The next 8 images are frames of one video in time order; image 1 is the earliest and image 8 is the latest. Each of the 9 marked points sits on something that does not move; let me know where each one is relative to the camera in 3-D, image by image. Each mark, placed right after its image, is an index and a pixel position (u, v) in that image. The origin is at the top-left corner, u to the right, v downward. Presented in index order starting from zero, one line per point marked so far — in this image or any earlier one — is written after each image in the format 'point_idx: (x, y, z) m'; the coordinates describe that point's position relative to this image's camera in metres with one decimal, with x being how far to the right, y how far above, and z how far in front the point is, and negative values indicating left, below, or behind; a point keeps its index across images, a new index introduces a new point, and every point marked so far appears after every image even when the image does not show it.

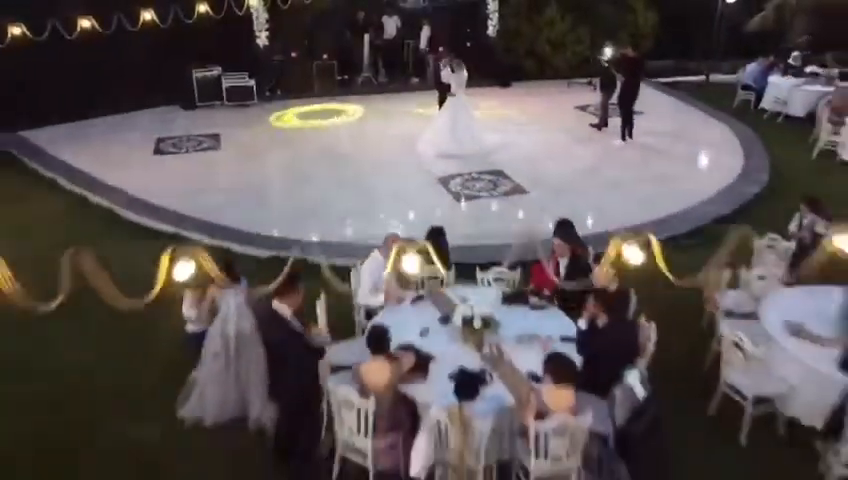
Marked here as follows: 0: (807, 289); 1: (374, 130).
0: (+3.2, -0.5, +5.7) m
1: (-0.9, +2.1, +11.8) m
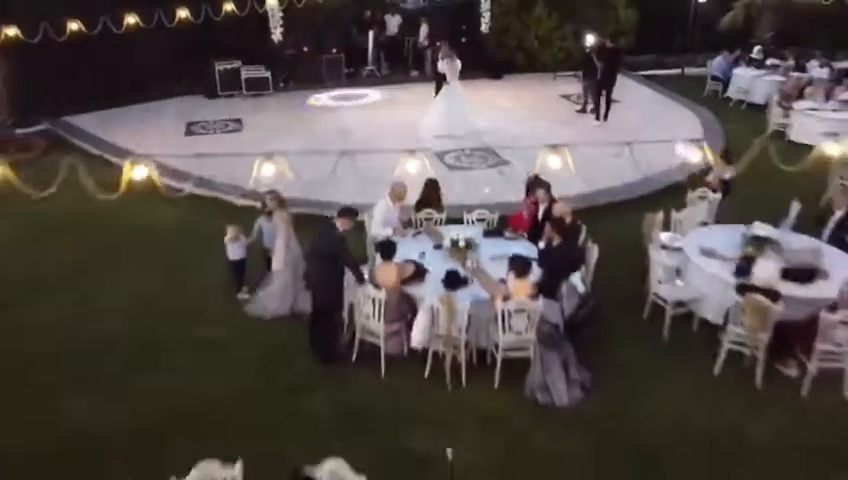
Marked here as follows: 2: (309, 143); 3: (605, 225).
0: (+3.2, +0.1, +7.4) m
1: (-0.9, +2.7, +13.5) m
2: (-2.1, +1.9, +11.6) m
3: (+2.4, +0.2, +8.7) m
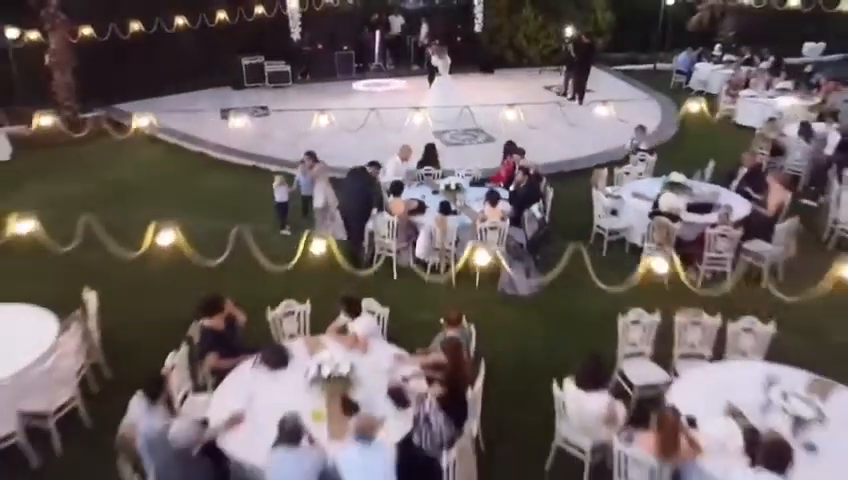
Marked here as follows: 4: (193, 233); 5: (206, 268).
0: (+3.2, +0.9, +9.8) m
1: (-0.9, +3.4, +15.9) m
2: (-2.1, +2.6, +14.0) m
3: (+2.4, +1.0, +11.0) m
4: (-3.4, +0.2, +9.5) m
5: (-2.9, -0.2, +8.6) m
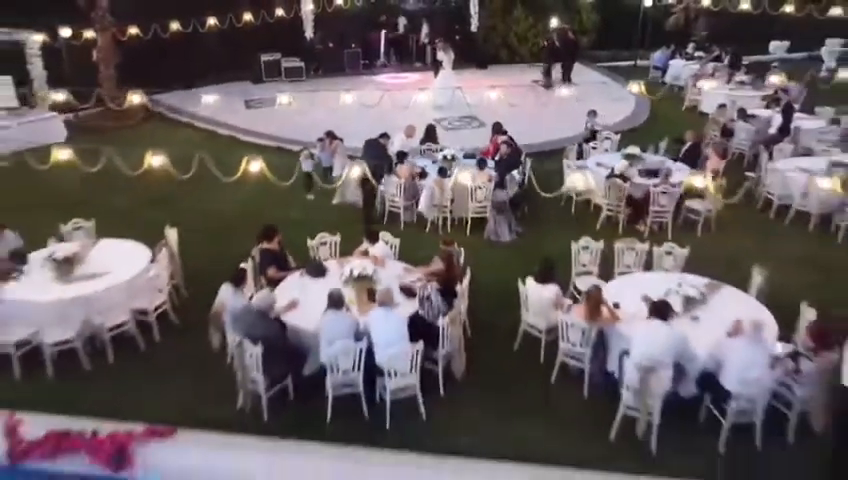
0: (+3.2, +1.5, +11.8) m
1: (-0.9, +4.1, +18.0) m
2: (-2.0, +3.3, +16.1) m
3: (+2.4, +1.6, +13.1) m
4: (-3.4, +0.8, +11.6) m
5: (-2.9, +0.4, +10.7) m
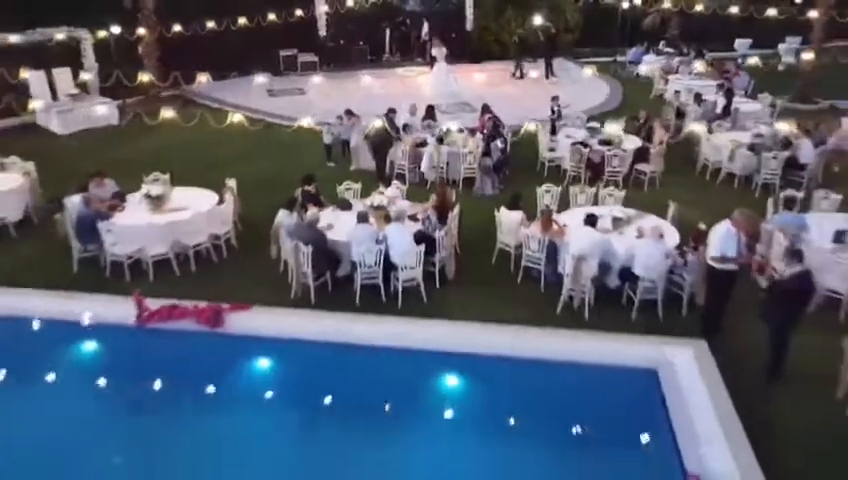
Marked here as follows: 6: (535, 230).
0: (+3.3, +2.4, +14.4) m
1: (-0.9, +4.9, +20.6) m
2: (-2.0, +4.1, +18.7) m
3: (+2.4, +2.5, +15.7) m
4: (-3.3, +1.7, +14.2) m
5: (-2.8, +1.3, +13.3) m
6: (+1.5, +0.1, +9.2) m
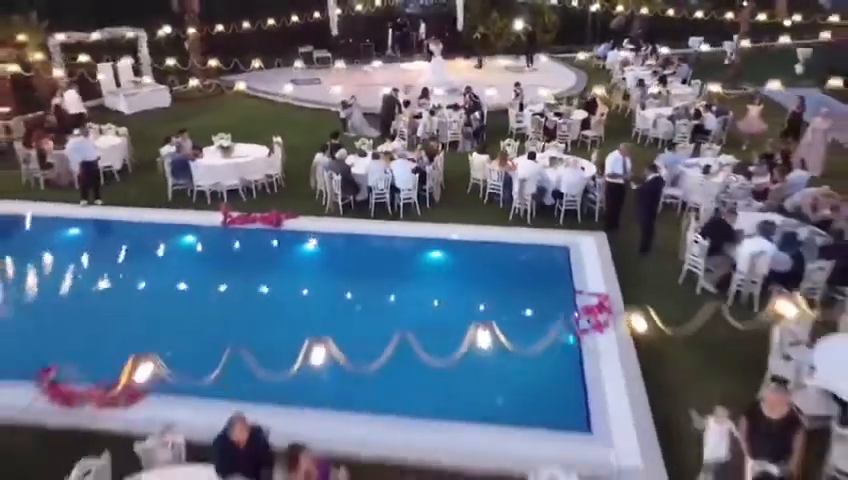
0: (+3.1, +3.7, +18.5) m
1: (-1.0, +6.2, +24.7) m
2: (-2.1, +5.4, +22.8) m
3: (+2.3, +3.8, +19.8) m
4: (-3.5, +3.0, +18.3) m
5: (-3.0, +2.6, +17.4) m
6: (+1.4, +1.4, +13.3) m
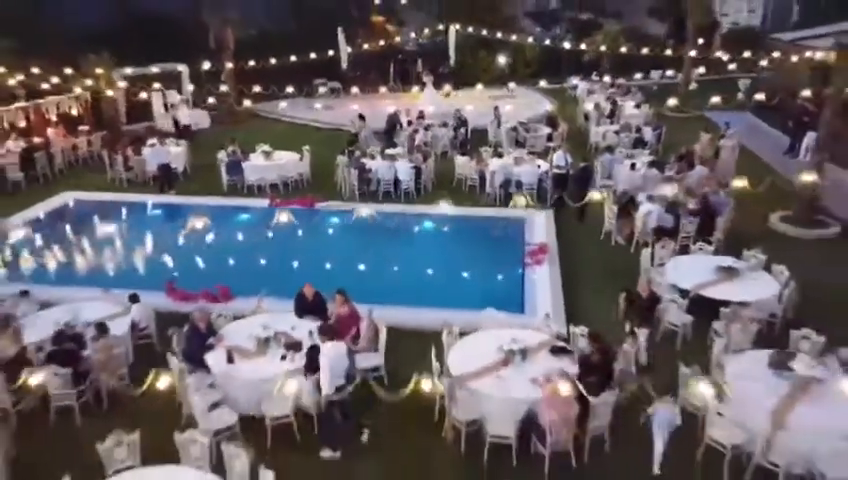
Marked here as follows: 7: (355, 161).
0: (+3.0, +4.0, +22.9) m
1: (-1.1, +6.2, +29.2) m
2: (-2.3, +5.4, +27.3) m
3: (+2.2, +4.0, +24.2) m
4: (-3.6, +3.2, +22.7) m
5: (-3.1, +2.9, +21.8) m
6: (+1.3, +2.0, +17.6) m
7: (-1.8, +2.1, +17.6) m
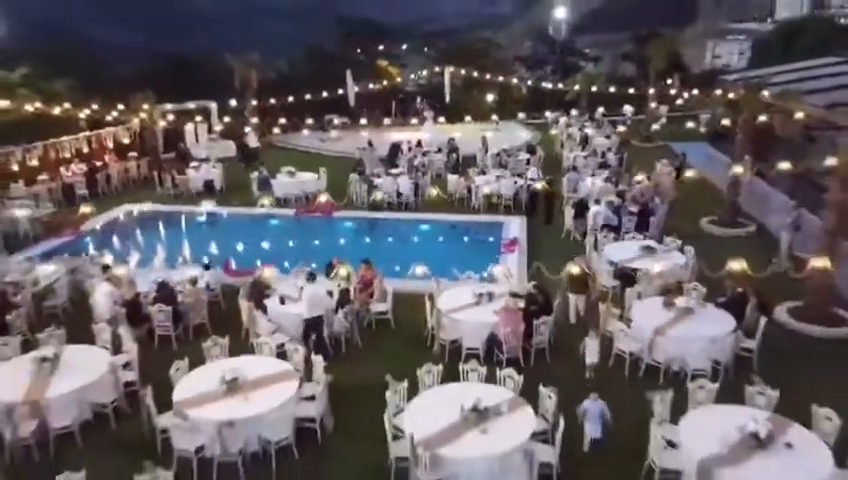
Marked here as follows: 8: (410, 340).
0: (+2.9, +3.6, +26.9) m
1: (-1.2, +5.4, +33.2) m
2: (-2.4, +4.8, +31.3) m
3: (+2.1, +3.5, +28.1) m
4: (-3.7, +2.8, +26.5) m
5: (-3.2, +2.5, +25.6) m
6: (+1.2, +1.9, +21.4) m
7: (-1.9, +2.0, +21.4) m
8: (-0.3, -1.9, +12.5) m
